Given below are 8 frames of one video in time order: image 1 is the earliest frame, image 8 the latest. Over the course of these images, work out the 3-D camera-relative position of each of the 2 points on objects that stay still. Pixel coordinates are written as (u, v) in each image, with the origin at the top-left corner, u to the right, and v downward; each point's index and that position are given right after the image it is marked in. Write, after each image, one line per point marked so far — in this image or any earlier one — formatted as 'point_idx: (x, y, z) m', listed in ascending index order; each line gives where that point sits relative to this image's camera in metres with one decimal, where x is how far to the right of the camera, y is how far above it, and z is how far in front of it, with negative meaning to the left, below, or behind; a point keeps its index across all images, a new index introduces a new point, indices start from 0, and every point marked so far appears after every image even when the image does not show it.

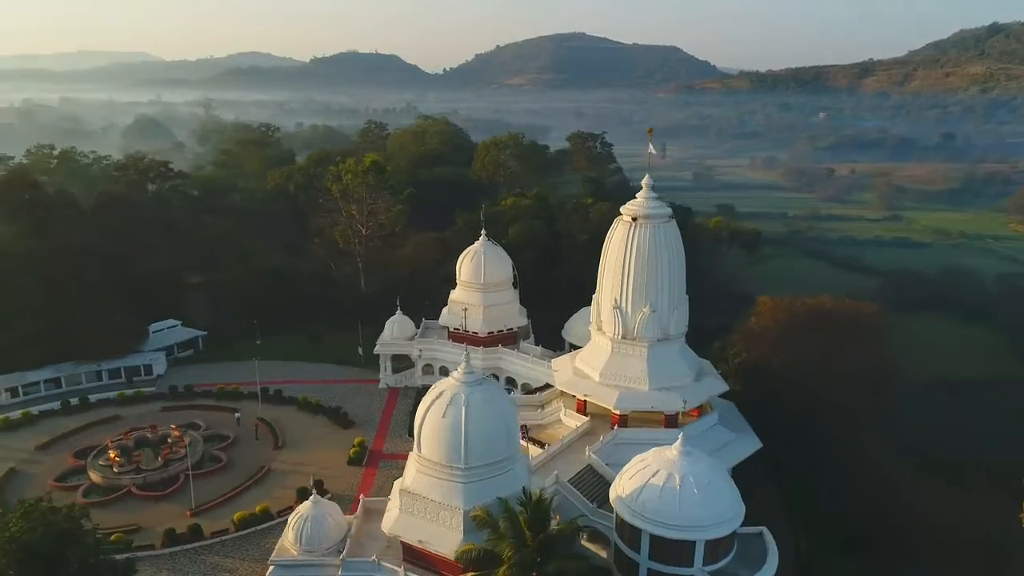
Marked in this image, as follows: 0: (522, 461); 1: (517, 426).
0: (+0.2, -4.3, +17.7) m
1: (+0.1, -3.2, +17.0) m
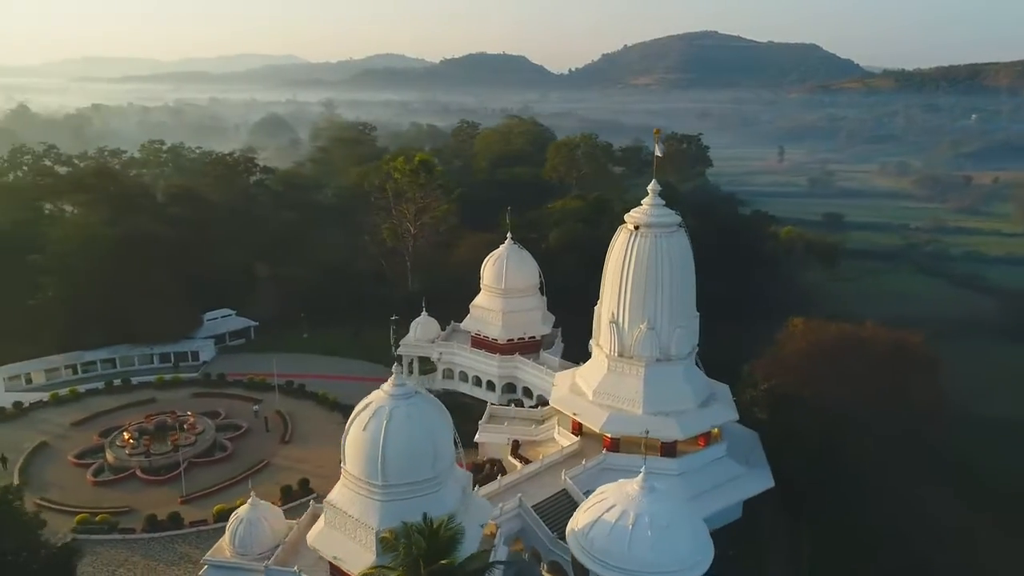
0: (-1.3, -4.5, +16.6) m
1: (-1.5, -3.5, +16.0) m
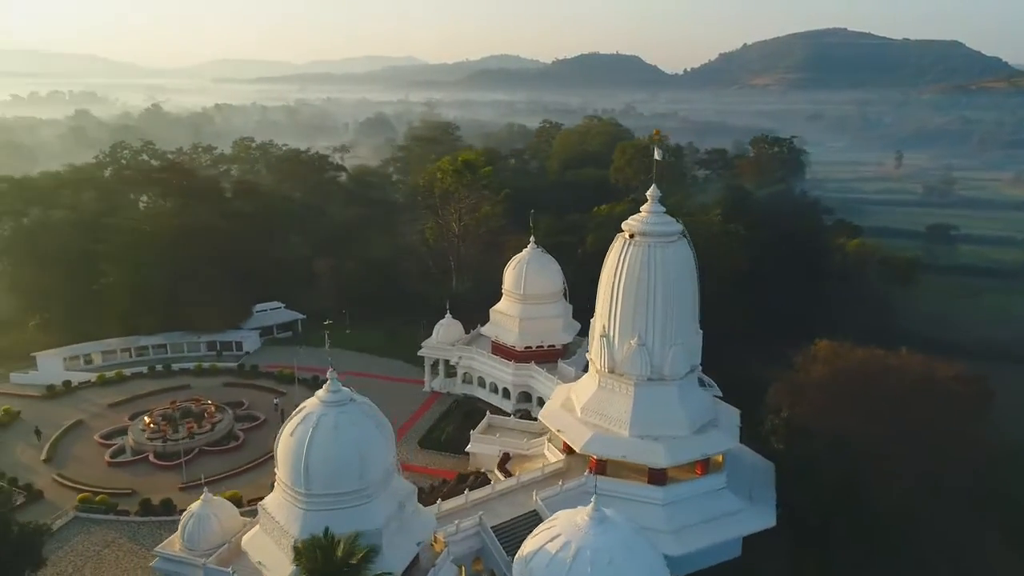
0: (-2.6, -4.6, +15.9) m
1: (-2.9, -3.6, +15.4) m
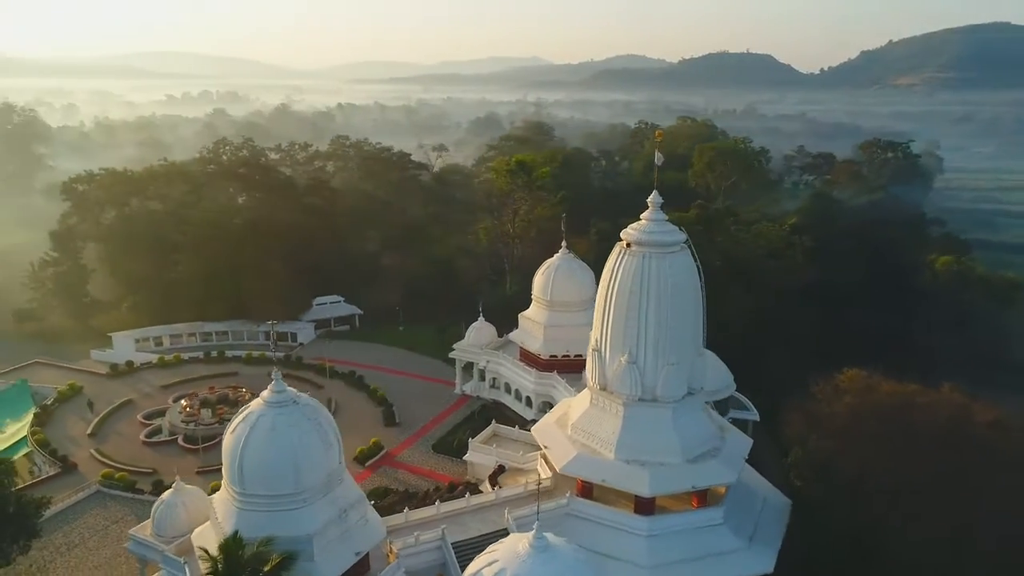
0: (-3.9, -4.7, +15.6) m
1: (-4.2, -3.6, +15.1) m
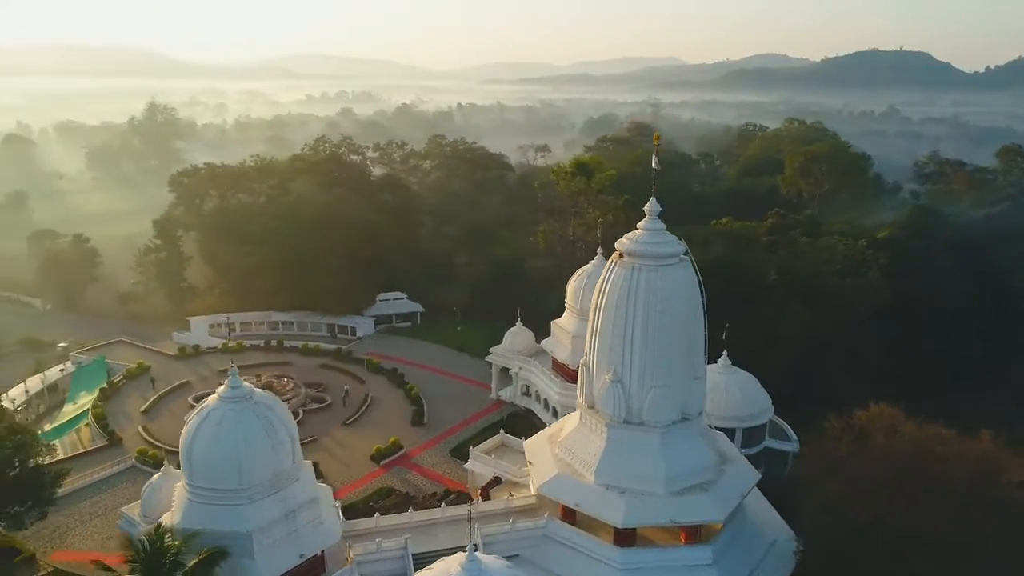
0: (-5.0, -4.6, +15.5) m
1: (-5.3, -3.6, +15.1) m
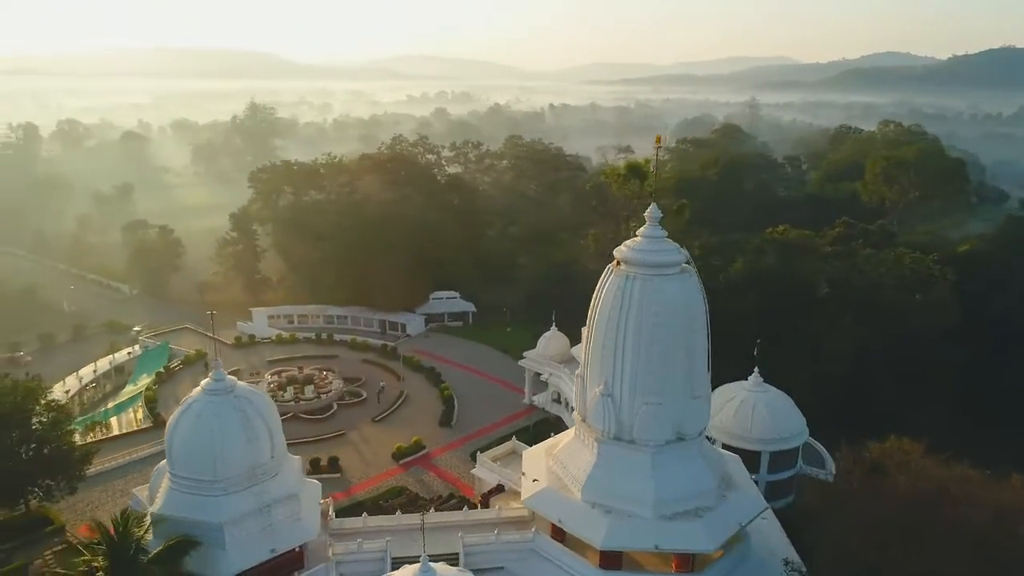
0: (-5.6, -4.6, +15.7) m
1: (-6.0, -3.5, +15.3) m
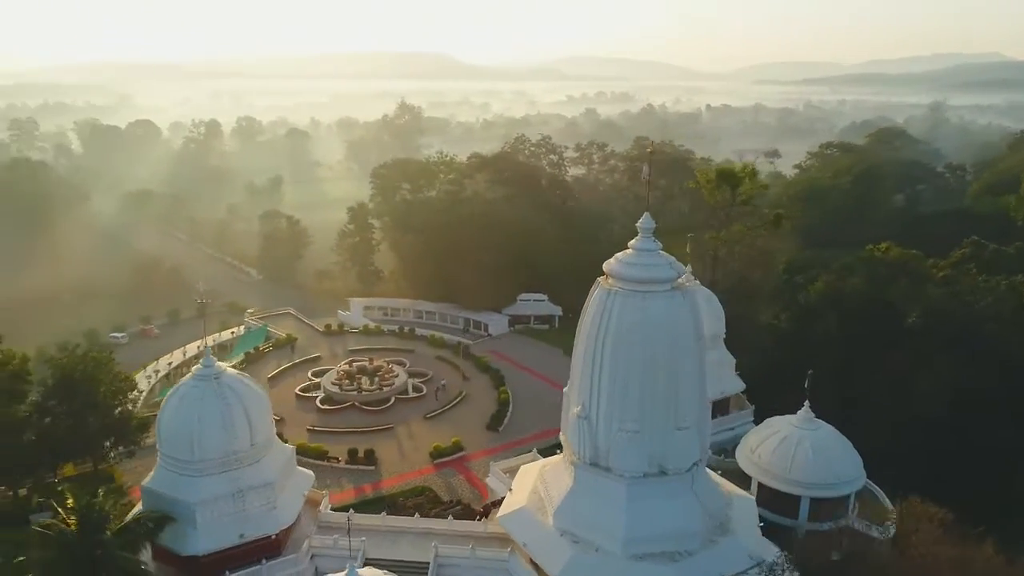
0: (-6.4, -4.4, +16.3) m
1: (-6.7, -3.3, +16.0) m
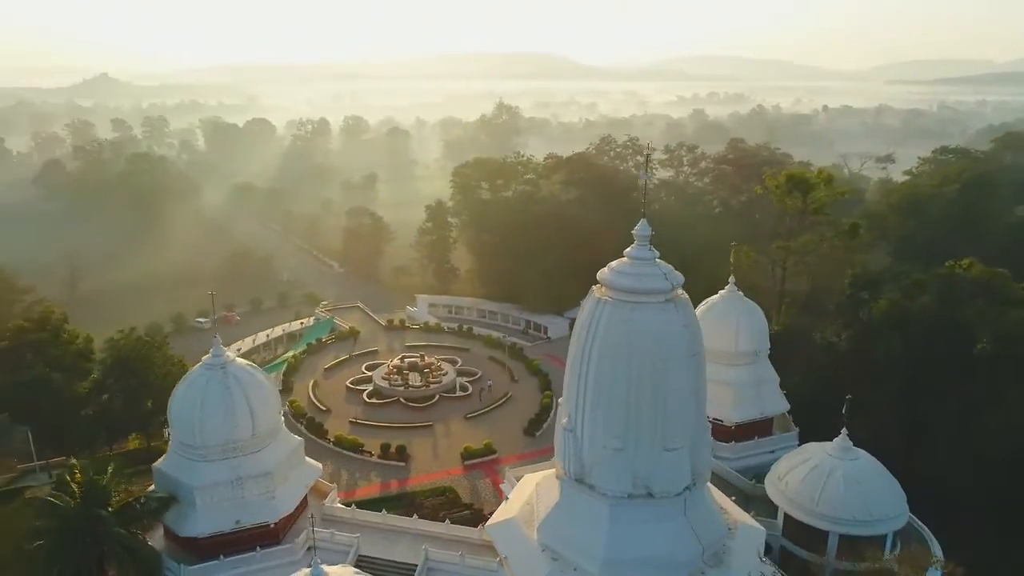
0: (-6.6, -4.2, +16.8) m
1: (-6.9, -3.1, +16.6) m
